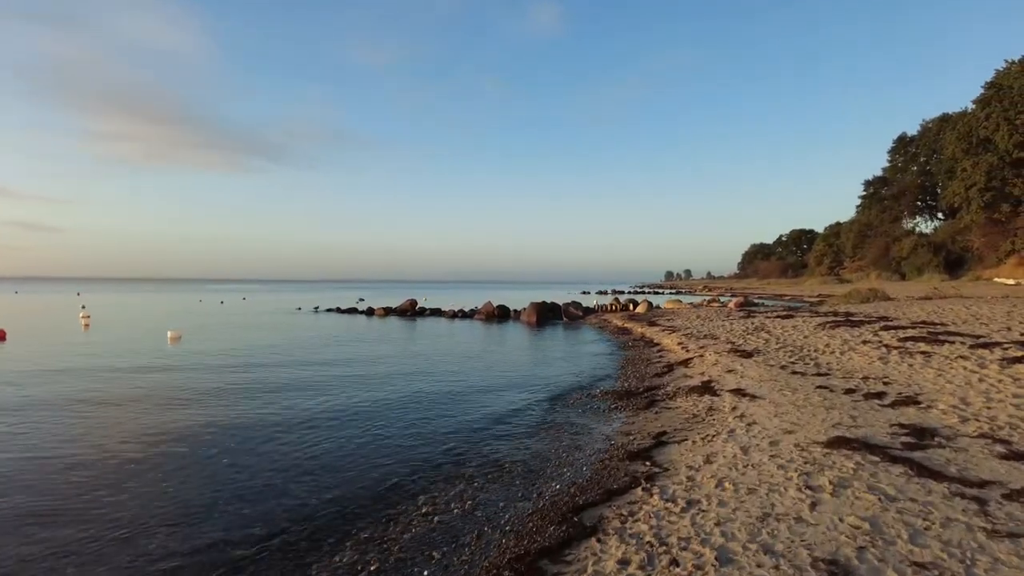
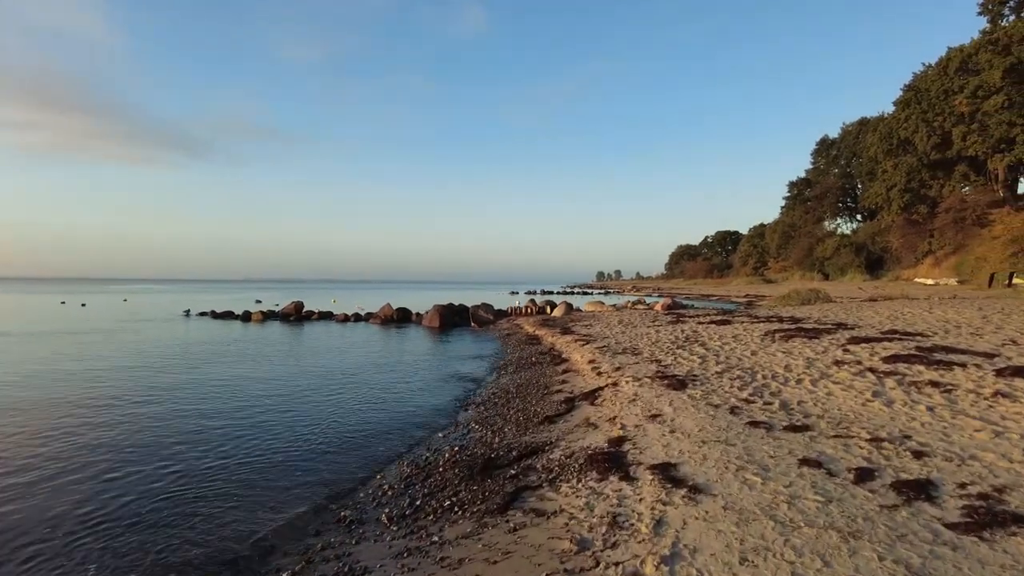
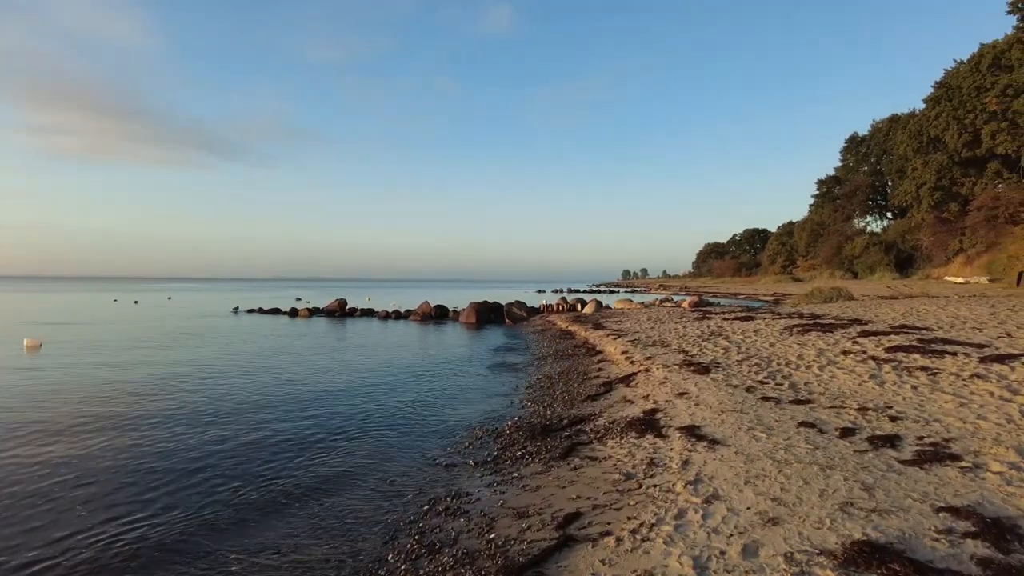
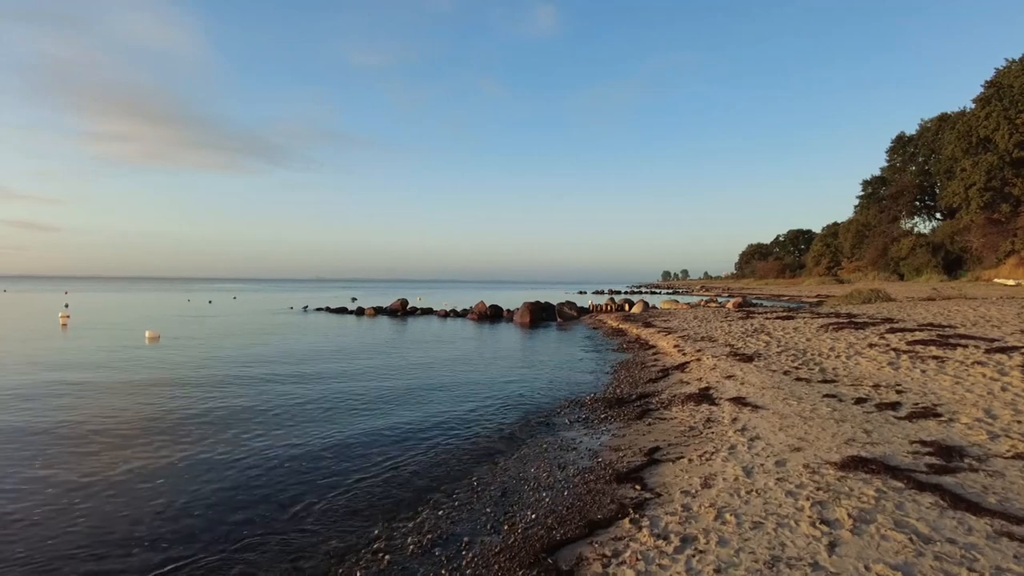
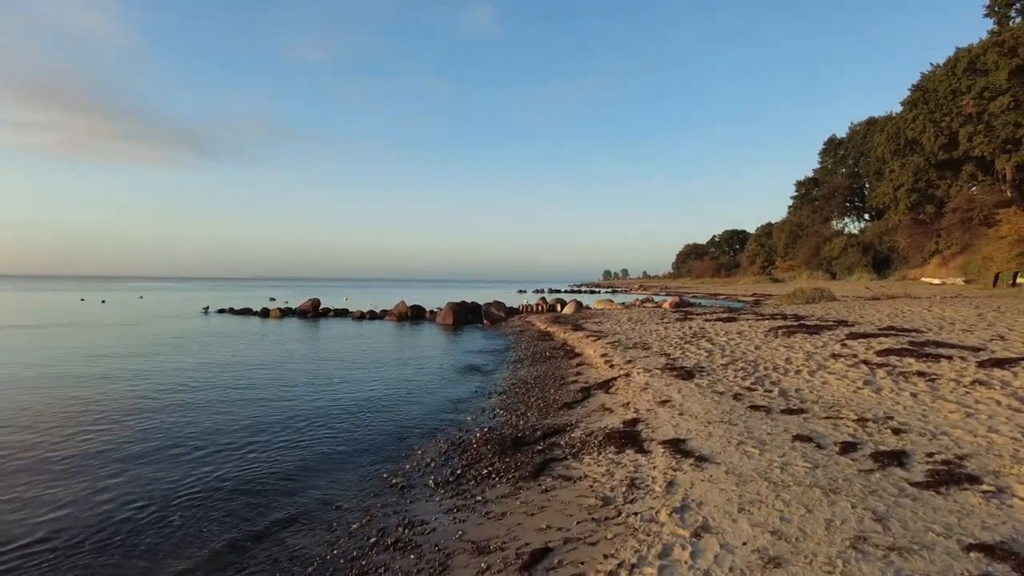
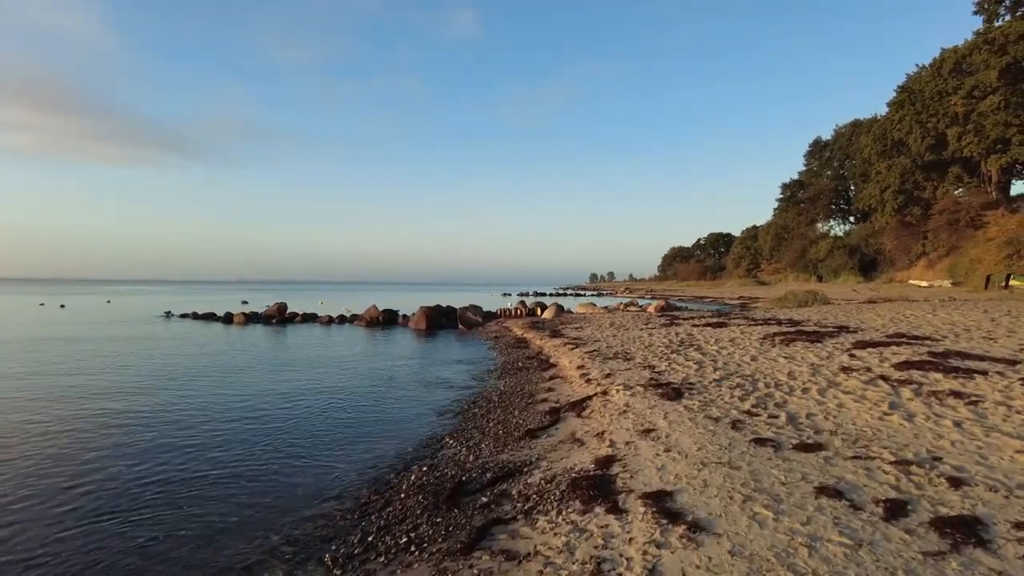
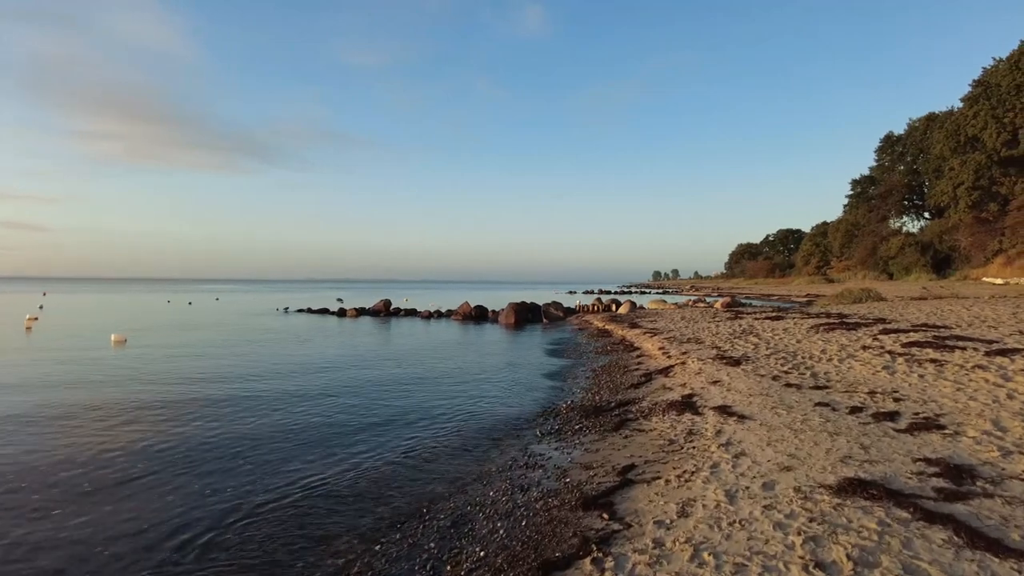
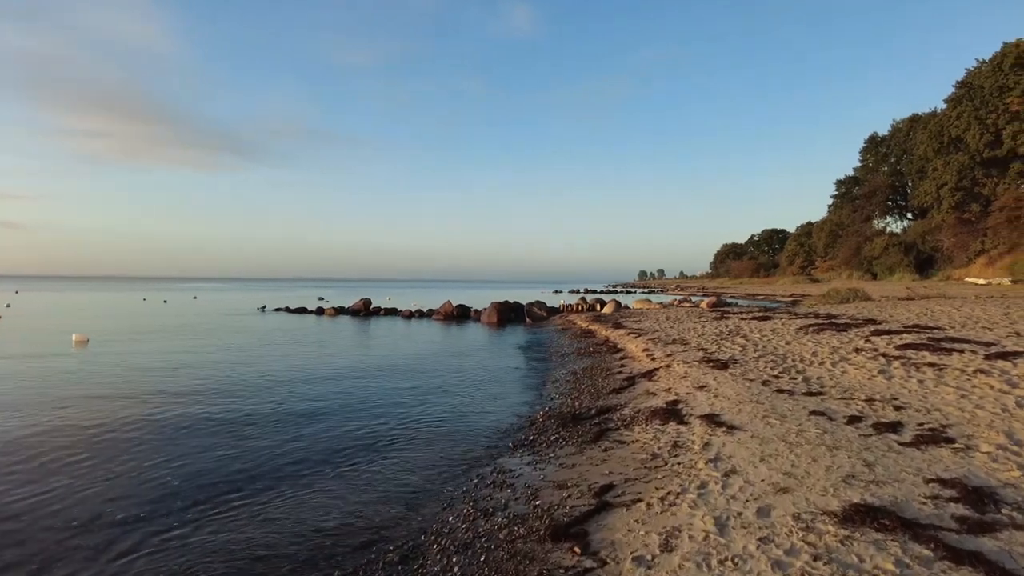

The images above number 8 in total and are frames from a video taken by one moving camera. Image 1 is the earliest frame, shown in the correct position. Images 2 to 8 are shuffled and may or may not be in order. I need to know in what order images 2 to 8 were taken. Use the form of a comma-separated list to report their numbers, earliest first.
4, 7, 8, 3, 5, 2, 6
